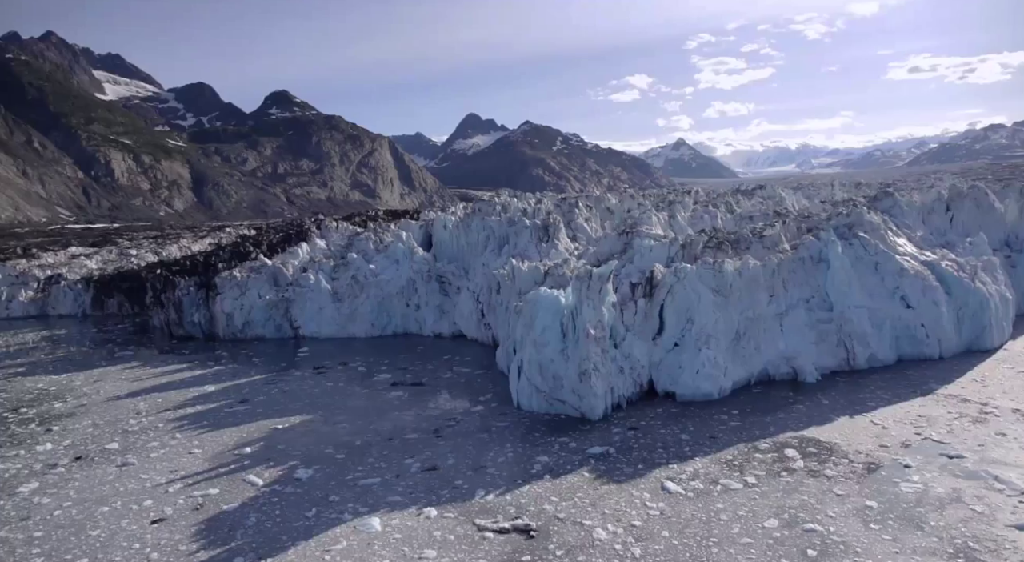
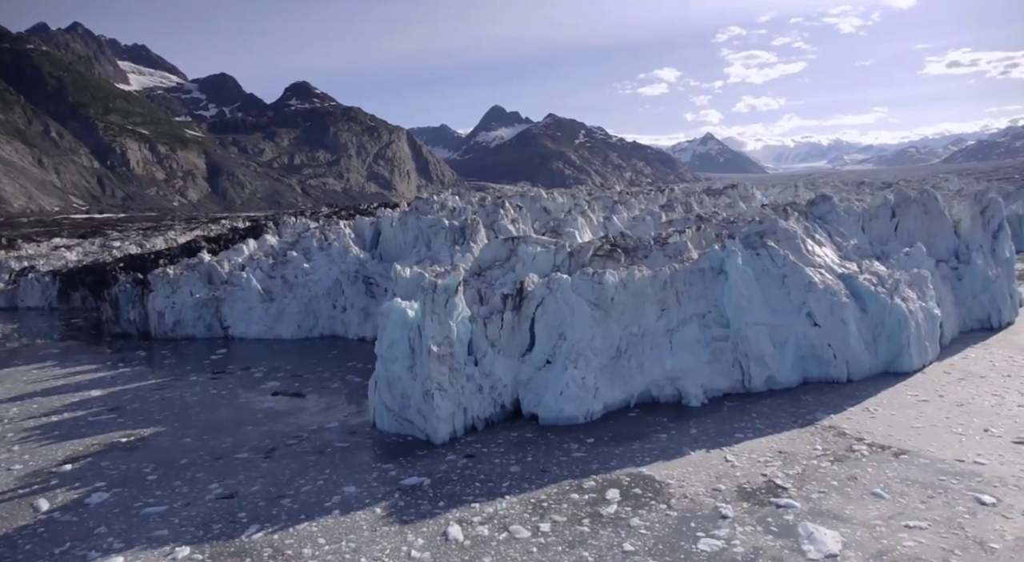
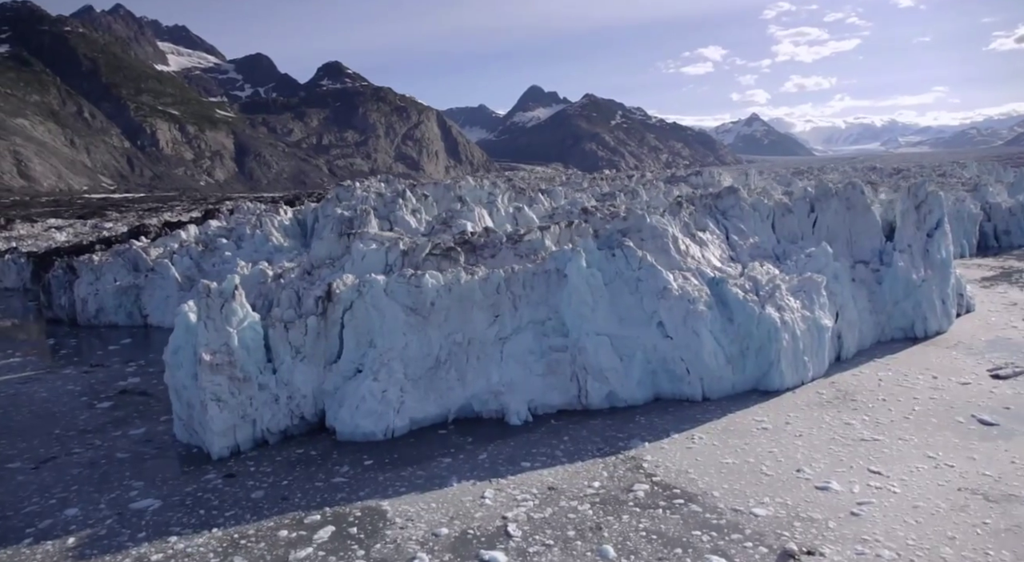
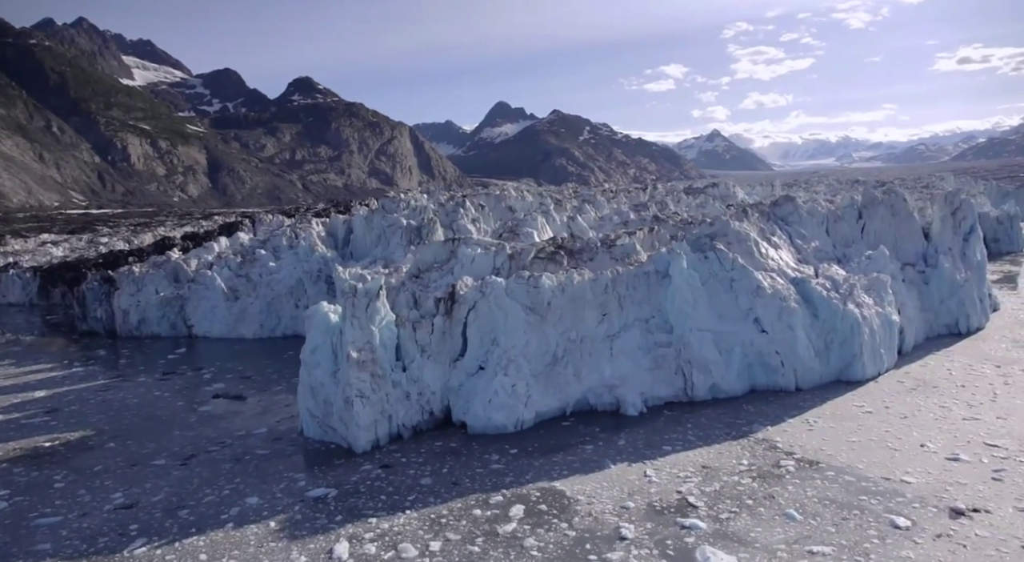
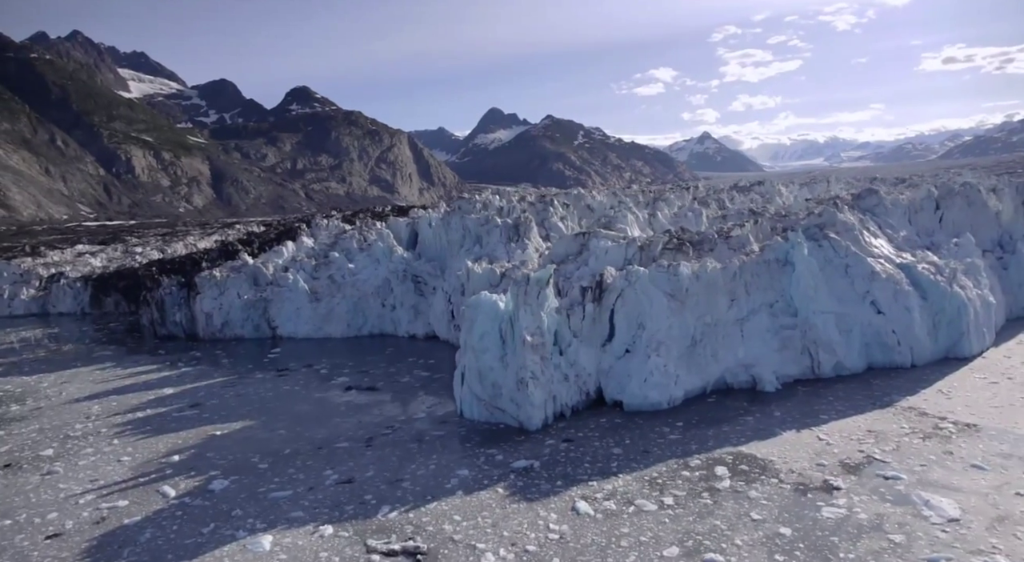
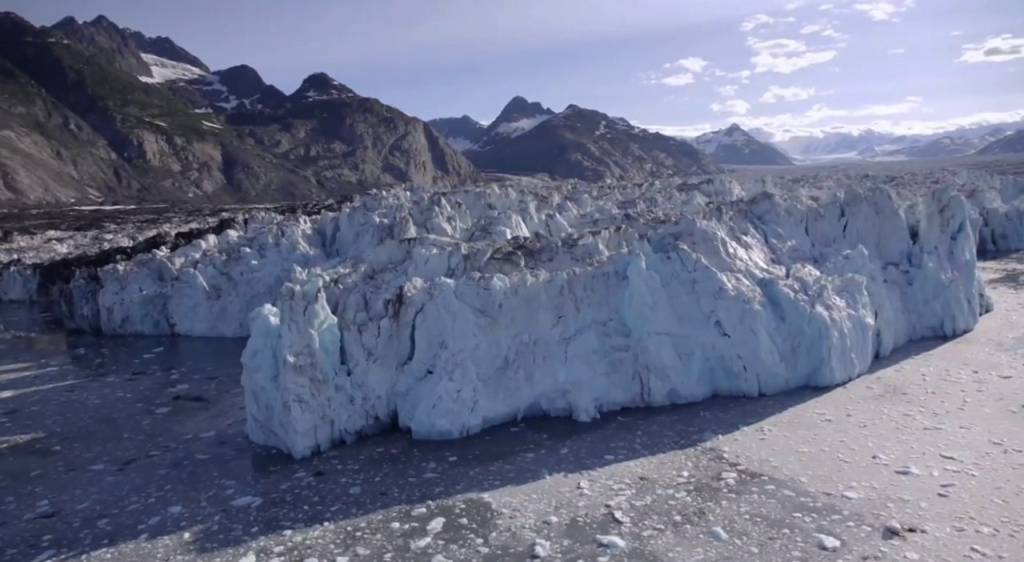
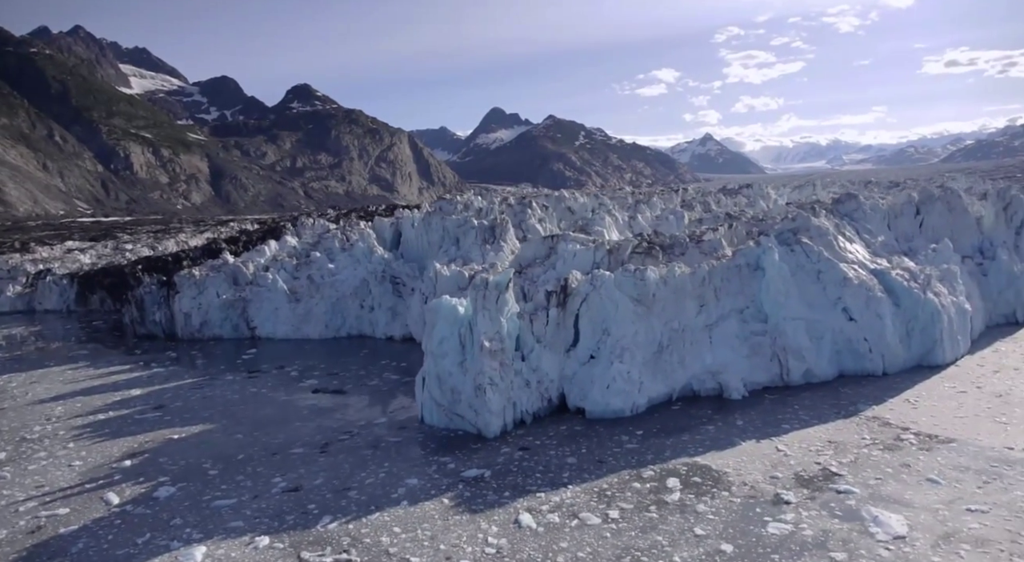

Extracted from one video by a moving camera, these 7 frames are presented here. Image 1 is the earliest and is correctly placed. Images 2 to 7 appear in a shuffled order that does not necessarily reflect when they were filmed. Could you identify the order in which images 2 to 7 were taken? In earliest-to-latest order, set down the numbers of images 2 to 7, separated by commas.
5, 7, 2, 4, 6, 3
